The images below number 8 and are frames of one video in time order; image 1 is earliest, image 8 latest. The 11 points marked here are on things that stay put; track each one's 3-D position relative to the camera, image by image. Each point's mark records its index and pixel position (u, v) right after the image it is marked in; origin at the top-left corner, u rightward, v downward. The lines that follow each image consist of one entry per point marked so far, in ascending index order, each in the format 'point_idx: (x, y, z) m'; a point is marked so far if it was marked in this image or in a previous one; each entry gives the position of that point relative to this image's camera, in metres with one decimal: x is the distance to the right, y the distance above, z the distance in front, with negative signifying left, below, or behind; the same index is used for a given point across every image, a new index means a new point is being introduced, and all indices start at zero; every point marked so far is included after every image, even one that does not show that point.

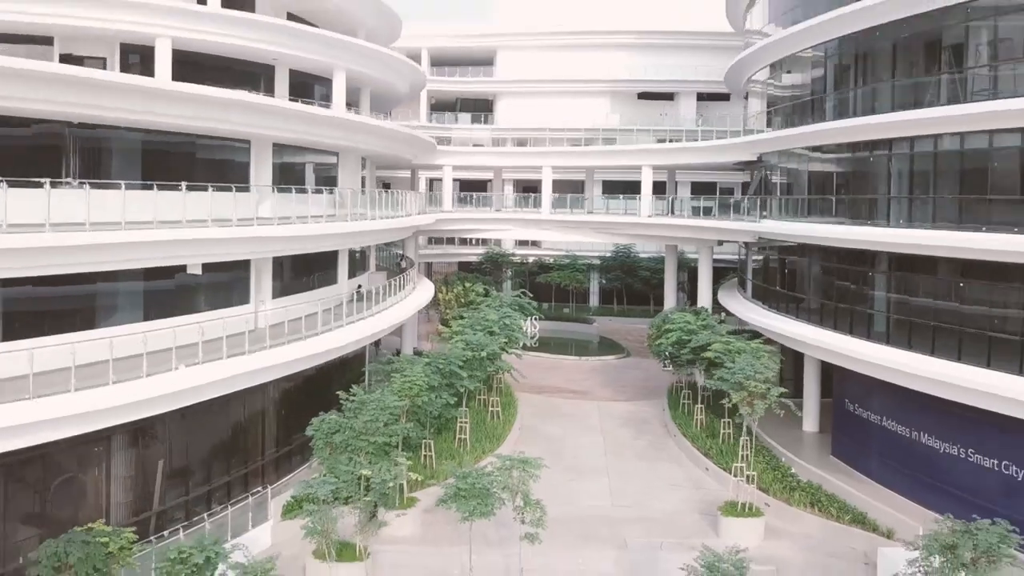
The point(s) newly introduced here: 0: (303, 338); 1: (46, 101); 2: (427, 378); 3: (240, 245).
0: (-3.0, -0.7, +14.2) m
1: (-4.9, +1.9, +10.9) m
2: (-1.4, -1.4, +15.6) m
3: (-3.5, +0.5, +13.1) m
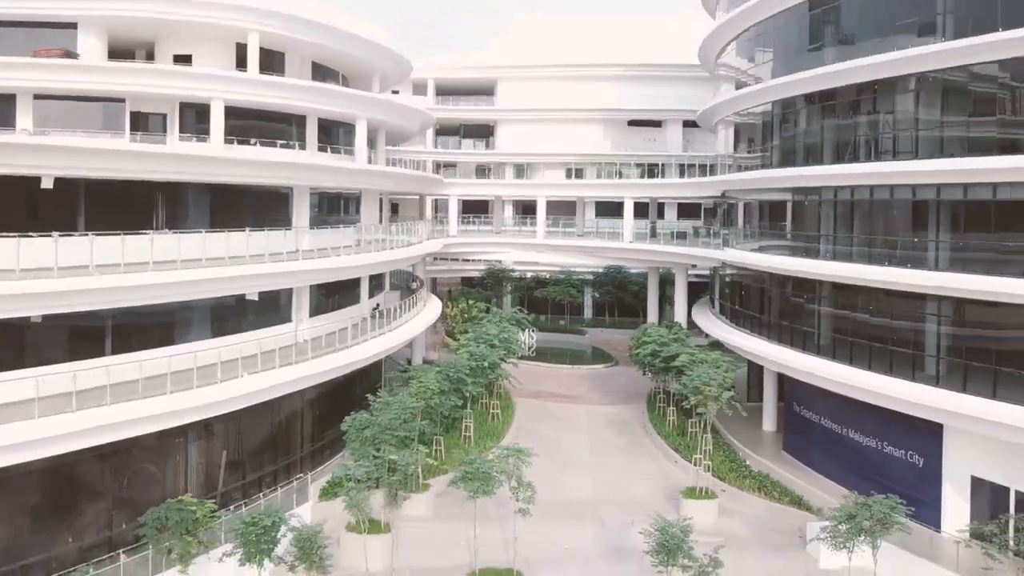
0: (-3.0, -1.1, +17.0) m
1: (-5.0, +1.6, +13.7) m
2: (-1.4, -1.8, +18.4) m
3: (-3.6, +0.1, +15.8) m
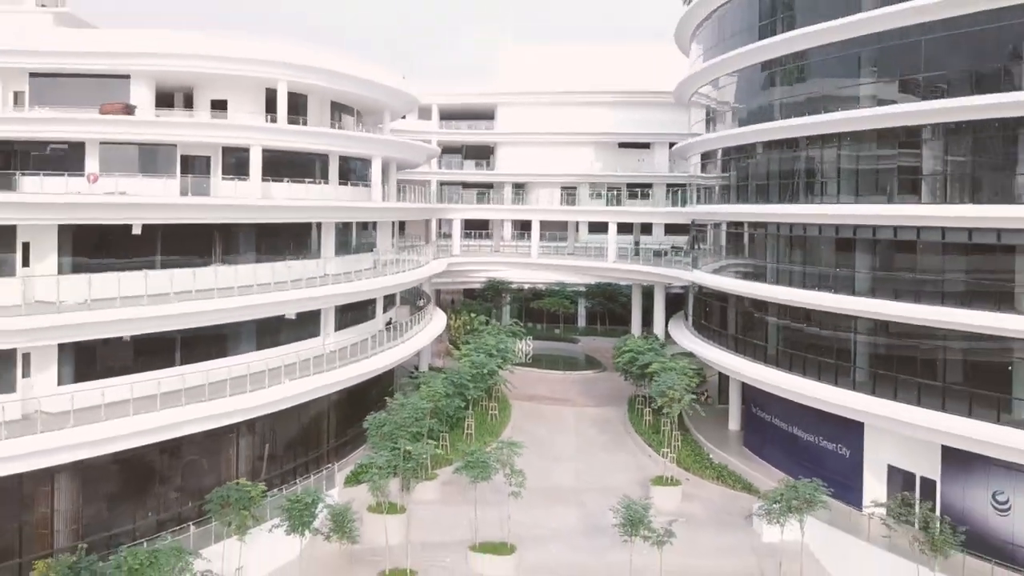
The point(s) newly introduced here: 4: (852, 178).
0: (-3.1, -1.4, +20.0) m
1: (-5.1, +1.2, +16.6) m
2: (-1.5, -2.2, +21.3) m
3: (-3.7, -0.2, +18.8) m
4: (+5.8, +1.8, +17.0) m
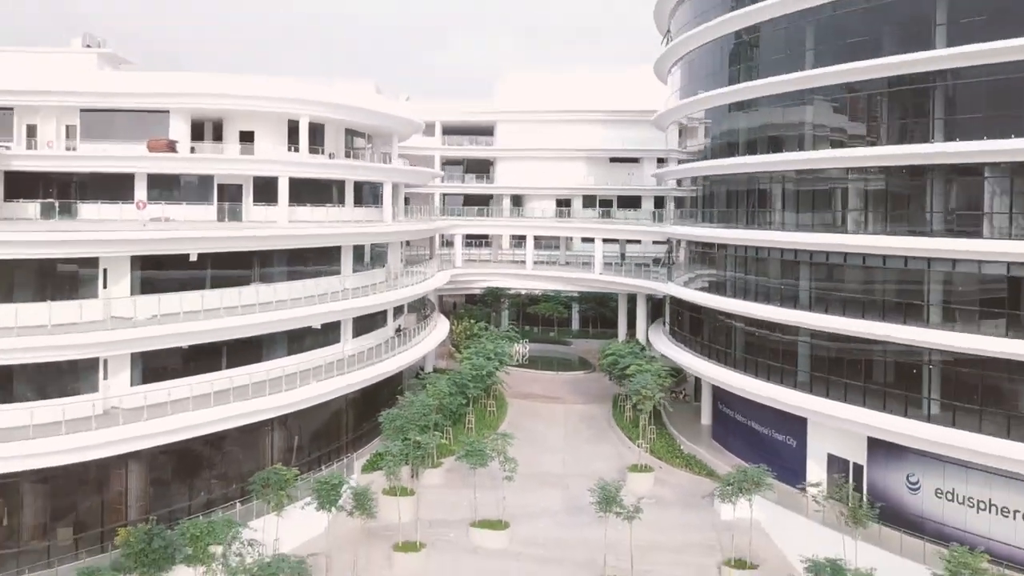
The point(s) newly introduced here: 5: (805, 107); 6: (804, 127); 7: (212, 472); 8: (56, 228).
0: (-3.2, -1.7, +22.9) m
1: (-5.2, +0.9, +19.6) m
2: (-1.6, -2.5, +24.2) m
3: (-3.8, -0.5, +21.7) m
4: (+5.7, +1.6, +19.9) m
5: (+5.8, +3.5, +19.7) m
6: (+5.9, +3.2, +19.8) m
7: (-5.7, -3.5, +18.8) m
8: (-8.5, +1.1, +18.7) m
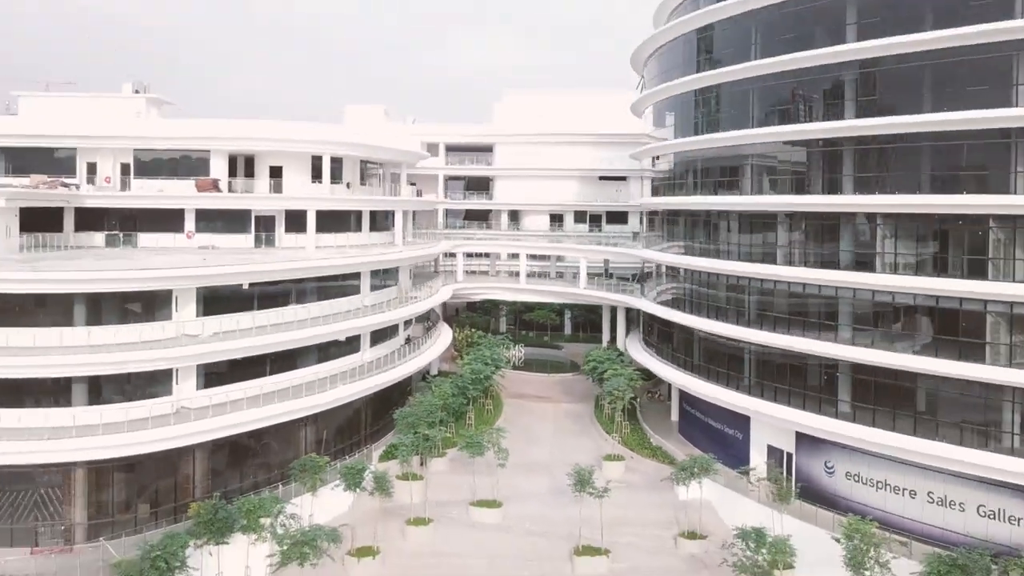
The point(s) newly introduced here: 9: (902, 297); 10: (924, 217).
0: (-3.4, -2.2, +26.9) m
1: (-5.4, +0.5, +23.6) m
2: (-1.8, -2.9, +28.2) m
3: (-4.0, -1.0, +25.8) m
4: (+5.5, +1.1, +24.0) m
5: (+5.7, +3.1, +23.7) m
6: (+5.7, +2.7, +23.9) m
7: (-5.8, -3.9, +22.9) m
8: (-8.7, +0.6, +22.7) m
9: (+7.8, -0.2, +19.9) m
10: (+8.1, +1.4, +19.7) m
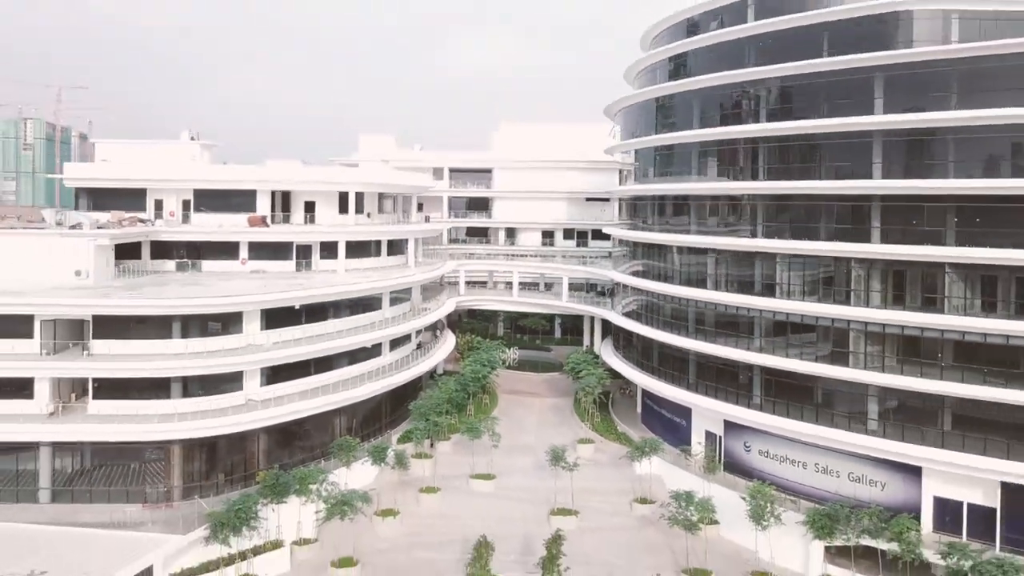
0: (-3.7, -2.7, +33.3) m
1: (-5.7, -0.1, +29.9) m
2: (-2.0, -3.4, +34.6) m
3: (-4.3, -1.5, +32.1) m
4: (+5.2, +0.6, +30.3) m
5: (+5.4, +2.5, +30.0) m
6: (+5.4, +2.2, +30.2) m
7: (-6.1, -4.5, +29.2) m
8: (-9.0, +0.1, +29.1) m
9: (+7.5, -0.7, +26.2) m
10: (+7.8, +0.8, +26.0) m
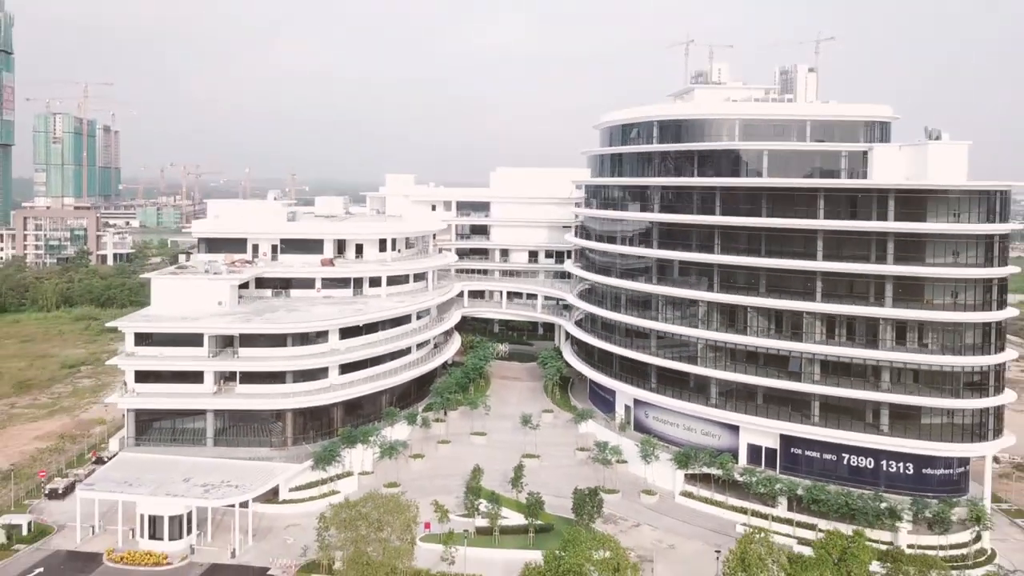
0: (-4.3, -3.7, +49.1) m
1: (-6.3, -1.1, +45.7) m
2: (-2.7, -4.4, +50.4) m
3: (-4.9, -2.5, +47.9) m
4: (+4.6, -0.5, +46.0) m
5: (+4.7, +1.5, +45.7) m
6: (+4.8, +1.1, +45.9) m
7: (-6.8, -5.5, +45.1) m
8: (-9.6, -1.0, +44.9) m
9: (+6.8, -1.9, +41.9) m
10: (+7.1, -0.3, +41.7) m
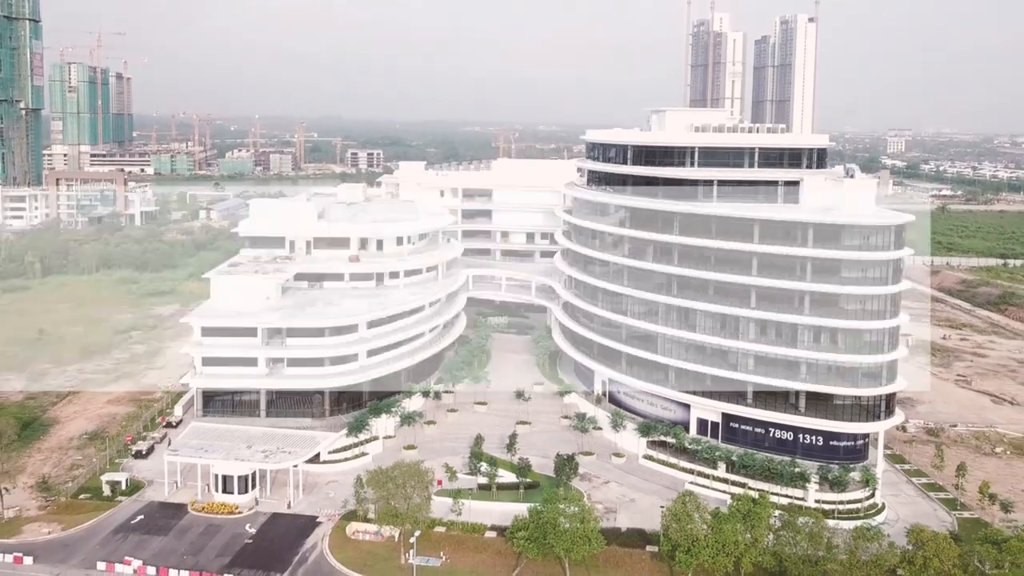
0: (-4.5, -3.2, +58.5) m
1: (-6.5, -0.9, +55.0) m
2: (-2.8, -3.8, +59.9) m
3: (-5.1, -2.1, +57.3) m
4: (+4.4, -0.3, +55.2) m
5: (+4.5, +1.7, +54.7) m
6: (+4.6, +1.3, +54.9) m
7: (-7.0, -5.3, +54.7) m
8: (-9.8, -0.8, +54.2) m
9: (+6.6, -1.9, +51.2) m
10: (+6.9, -0.4, +50.8) m
